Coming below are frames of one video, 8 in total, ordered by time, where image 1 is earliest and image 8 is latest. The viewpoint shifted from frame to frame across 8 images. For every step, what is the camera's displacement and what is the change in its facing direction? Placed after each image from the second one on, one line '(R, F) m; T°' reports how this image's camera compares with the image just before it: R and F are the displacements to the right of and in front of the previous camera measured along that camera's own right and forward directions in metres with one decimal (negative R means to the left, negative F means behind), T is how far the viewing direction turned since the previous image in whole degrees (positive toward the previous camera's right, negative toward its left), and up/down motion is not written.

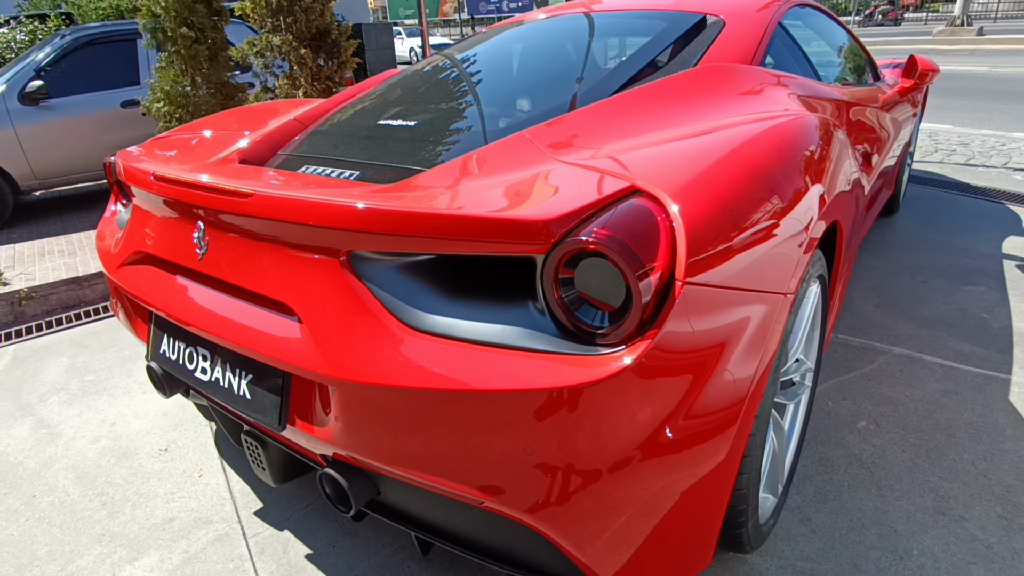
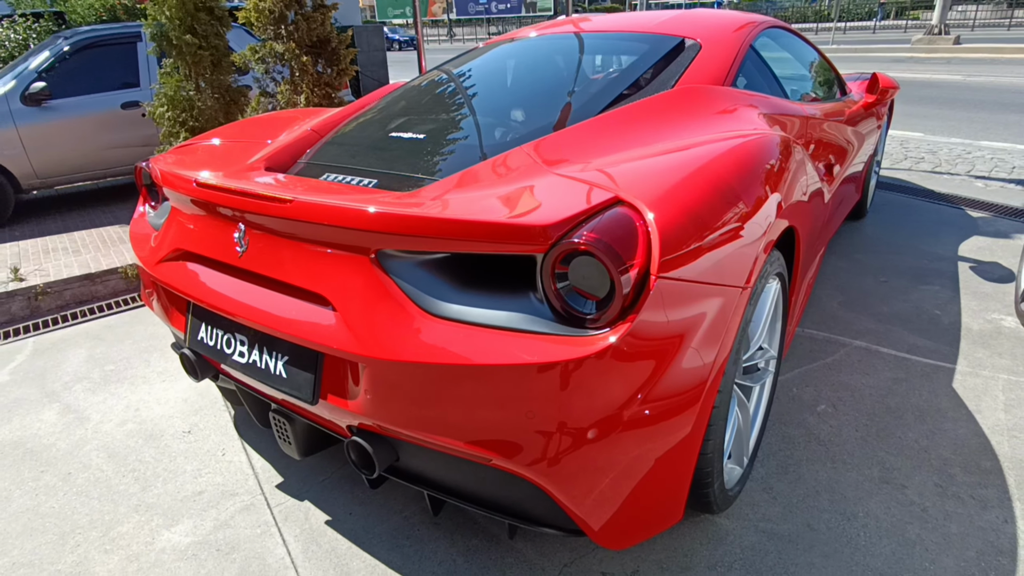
(0.0, -0.2) m; +1°
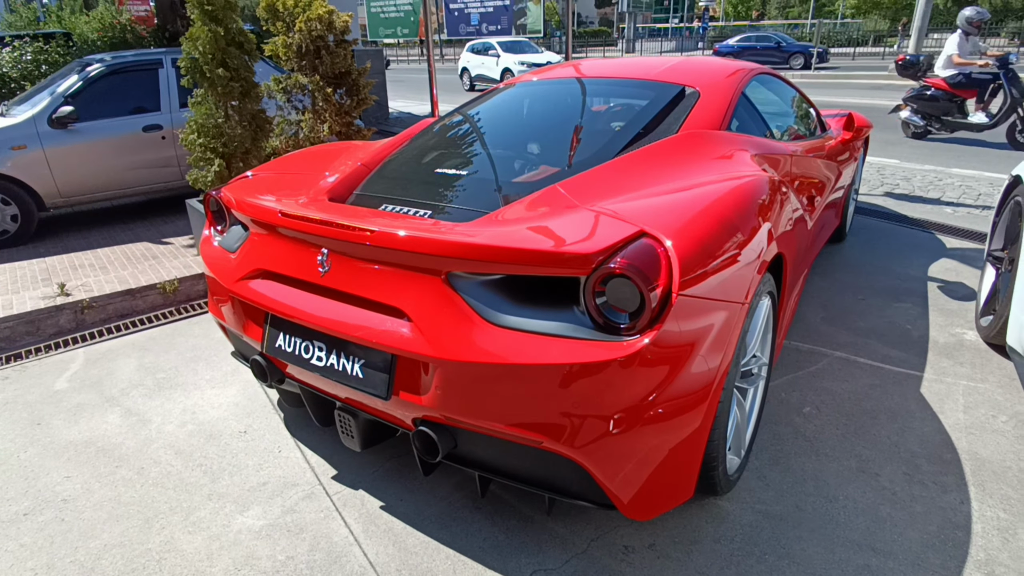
(-0.2, -0.3) m; +1°
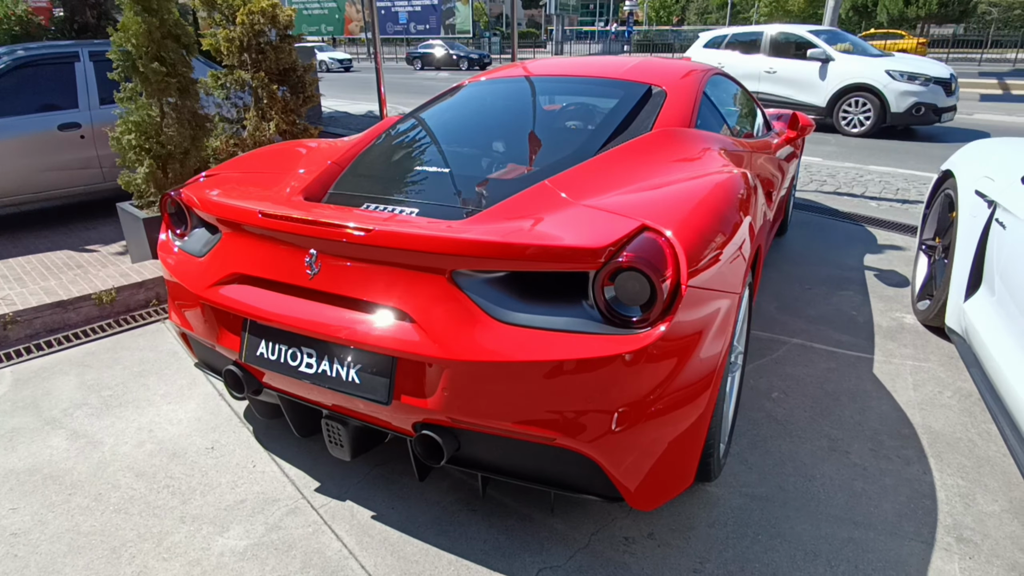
(-0.2, 0.0) m; +7°
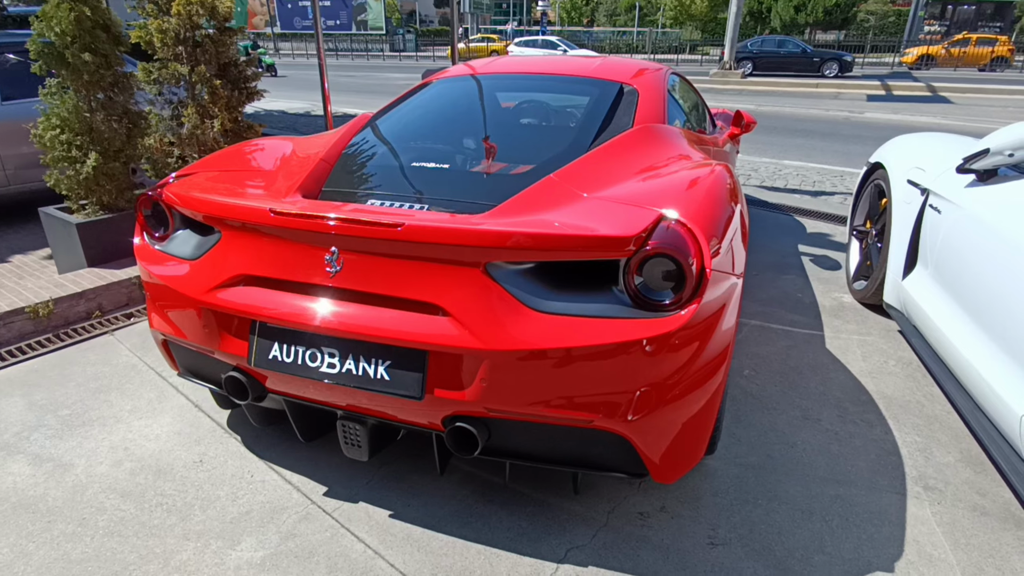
(-0.3, 0.0) m; +8°
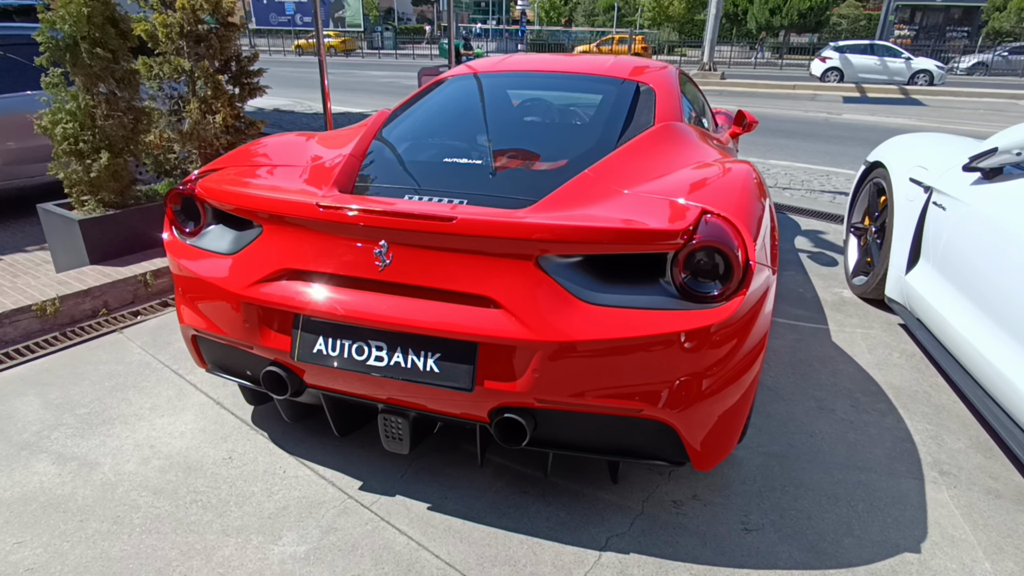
(-0.2, 0.0) m; +2°
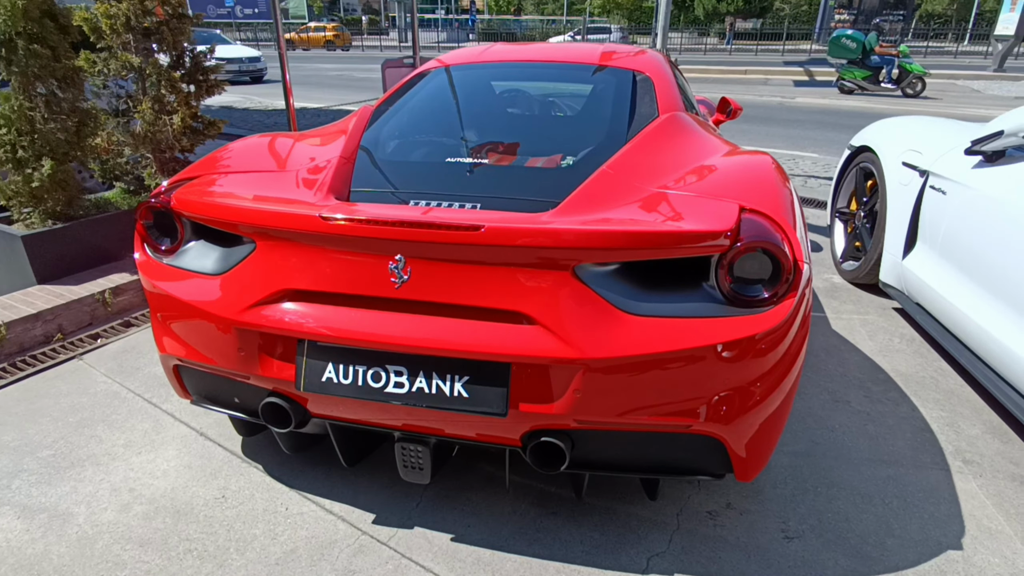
(-0.2, +0.2) m; +4°
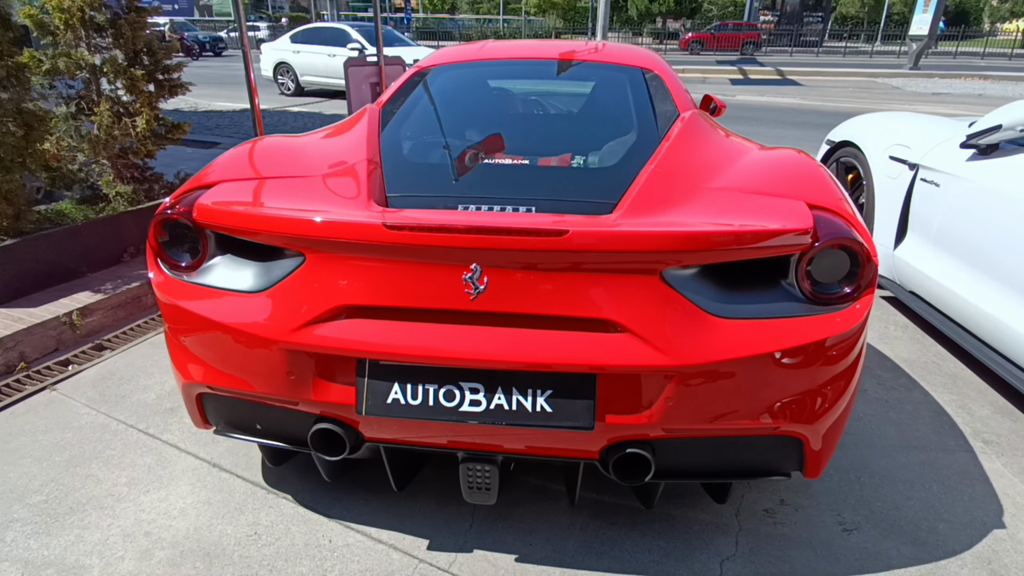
(-0.4, +0.1) m; +6°
